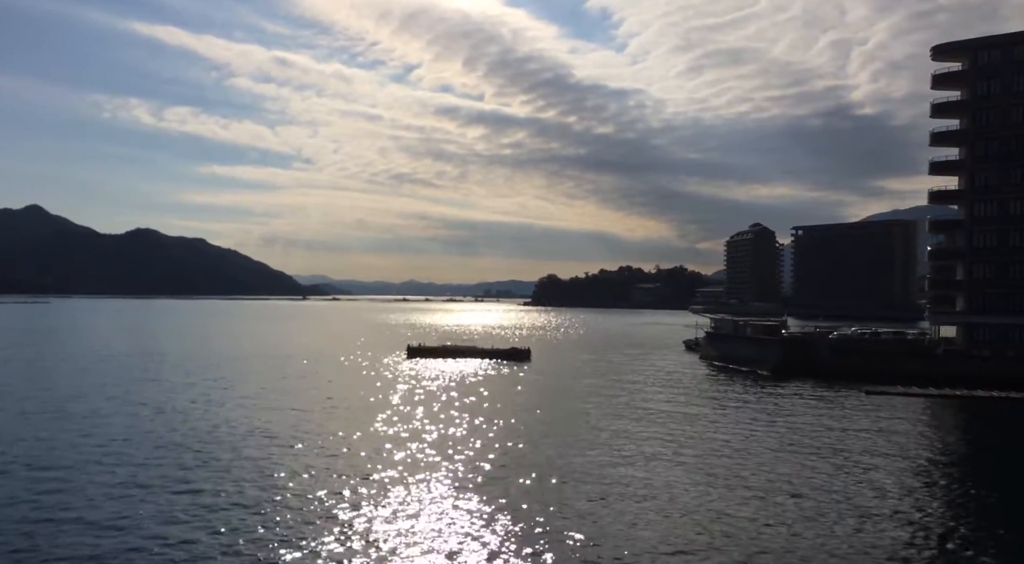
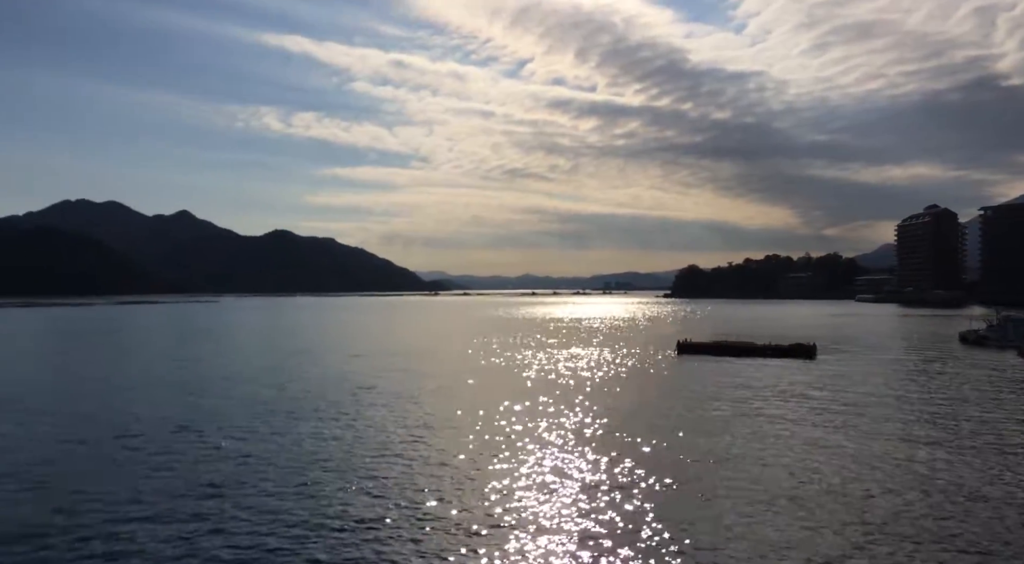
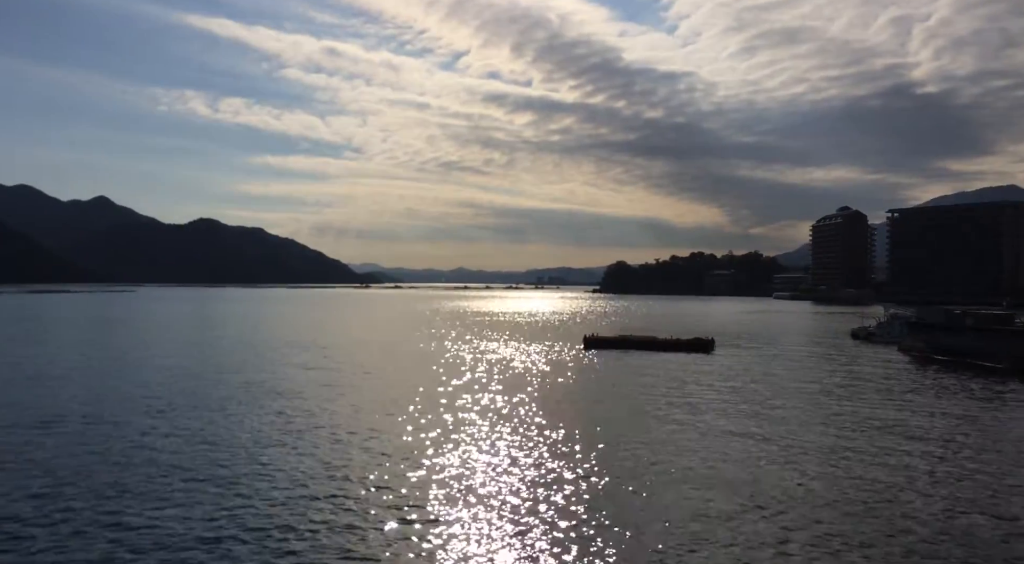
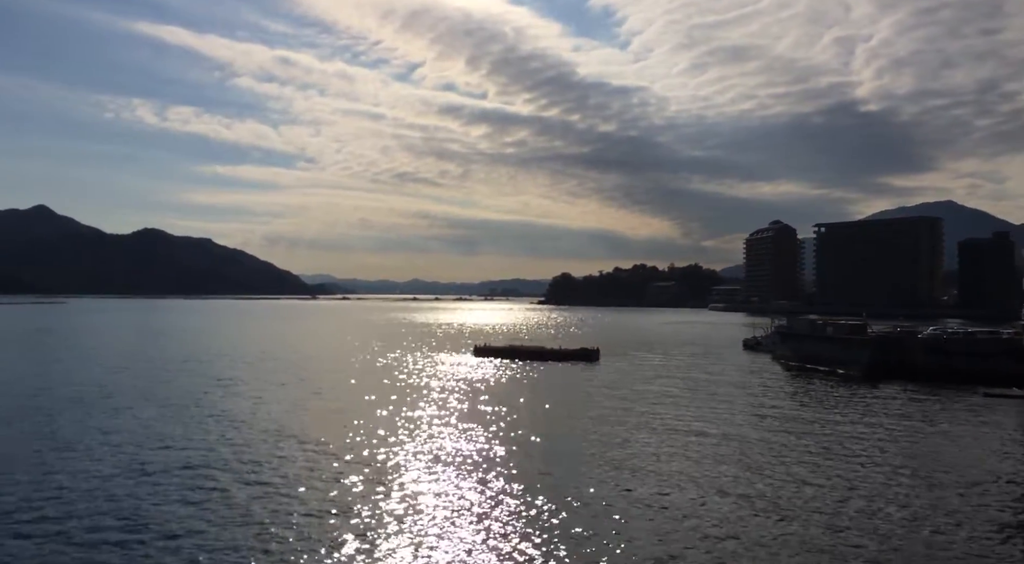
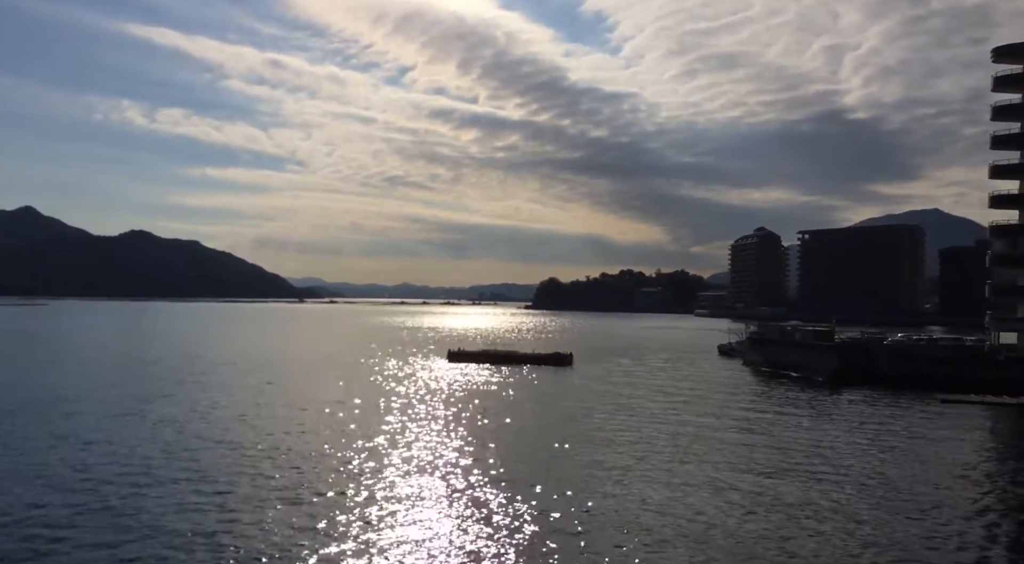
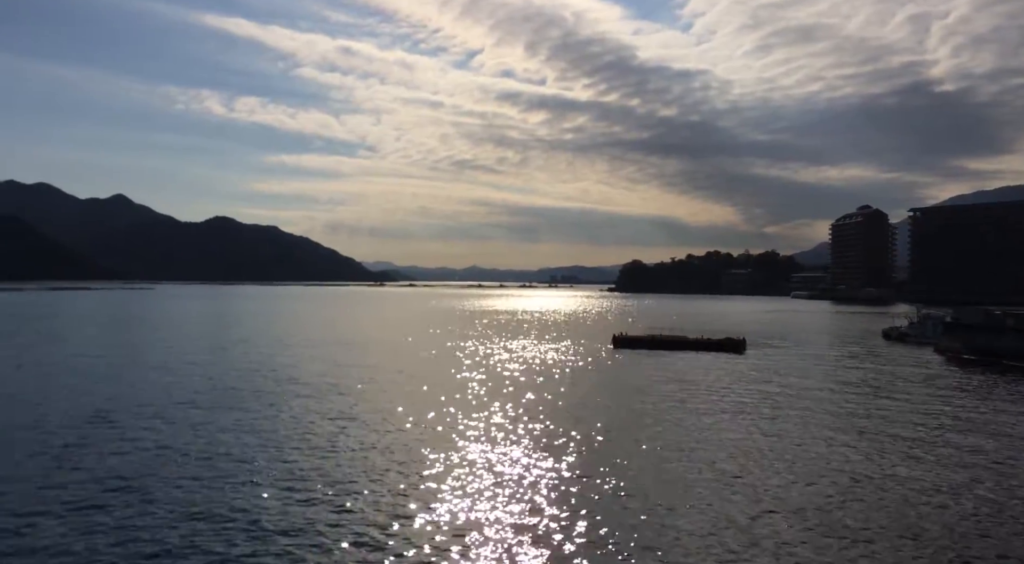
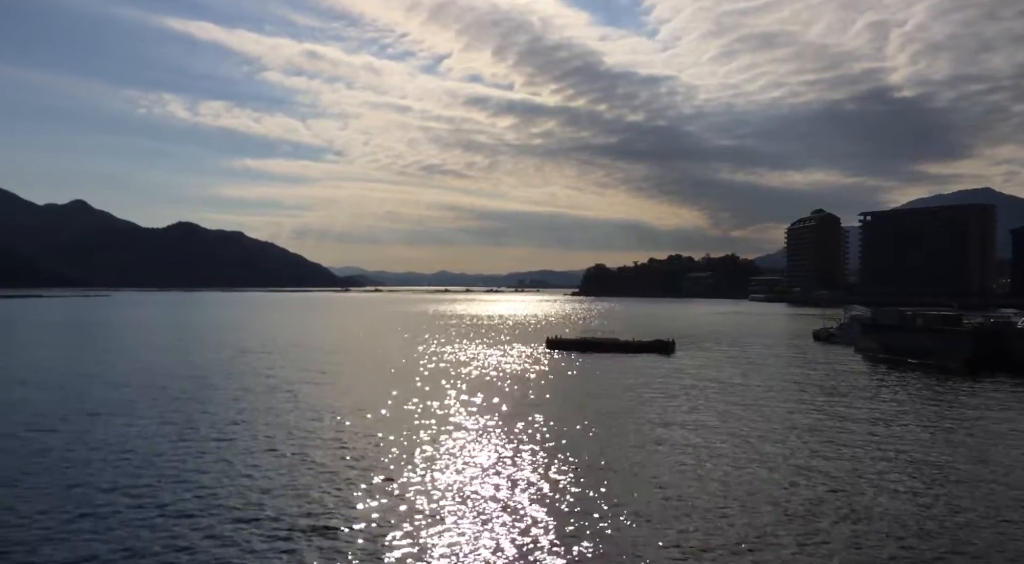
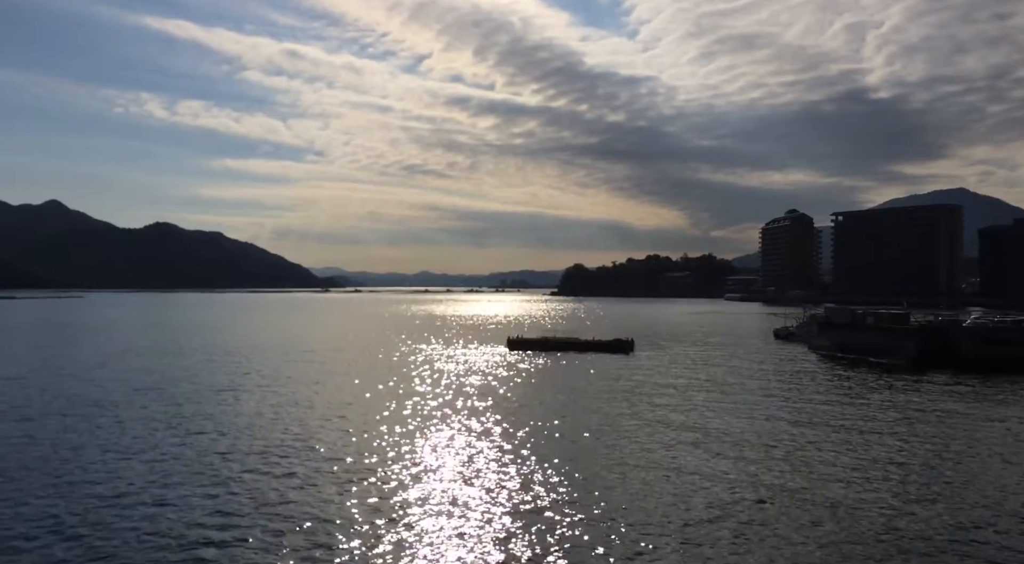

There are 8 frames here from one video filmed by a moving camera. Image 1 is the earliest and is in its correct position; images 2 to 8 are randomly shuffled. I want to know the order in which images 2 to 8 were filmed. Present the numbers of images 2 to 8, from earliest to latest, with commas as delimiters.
5, 4, 8, 7, 3, 6, 2
